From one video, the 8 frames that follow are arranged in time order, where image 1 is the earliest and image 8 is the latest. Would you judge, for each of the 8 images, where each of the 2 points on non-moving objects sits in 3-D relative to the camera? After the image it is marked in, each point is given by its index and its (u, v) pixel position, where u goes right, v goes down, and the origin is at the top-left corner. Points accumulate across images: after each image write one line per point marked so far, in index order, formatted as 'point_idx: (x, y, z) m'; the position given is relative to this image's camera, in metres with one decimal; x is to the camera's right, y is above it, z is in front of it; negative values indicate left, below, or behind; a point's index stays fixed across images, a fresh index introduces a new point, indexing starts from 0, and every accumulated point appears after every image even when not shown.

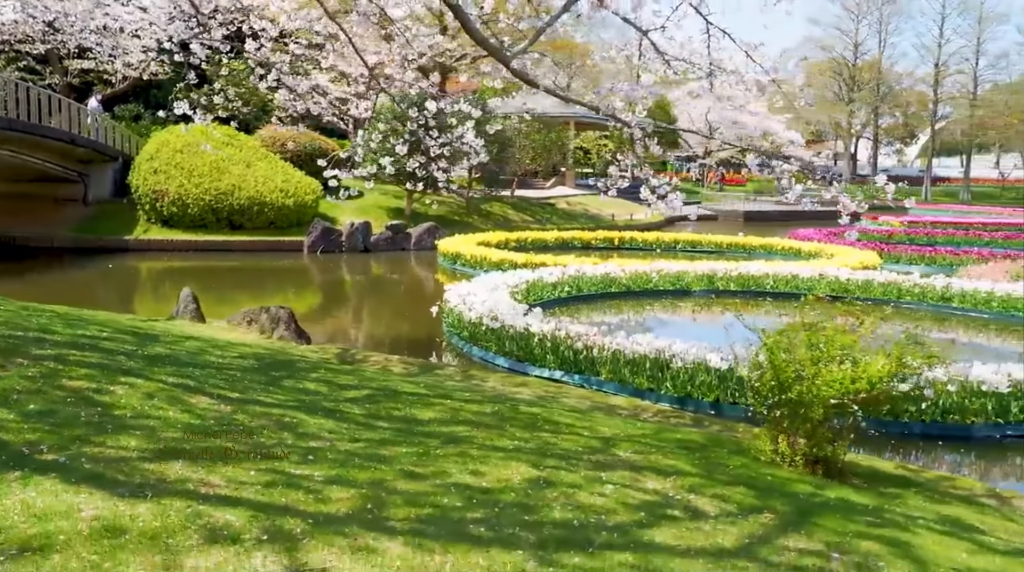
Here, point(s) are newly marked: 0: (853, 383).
0: (+1.6, -0.5, +4.9) m
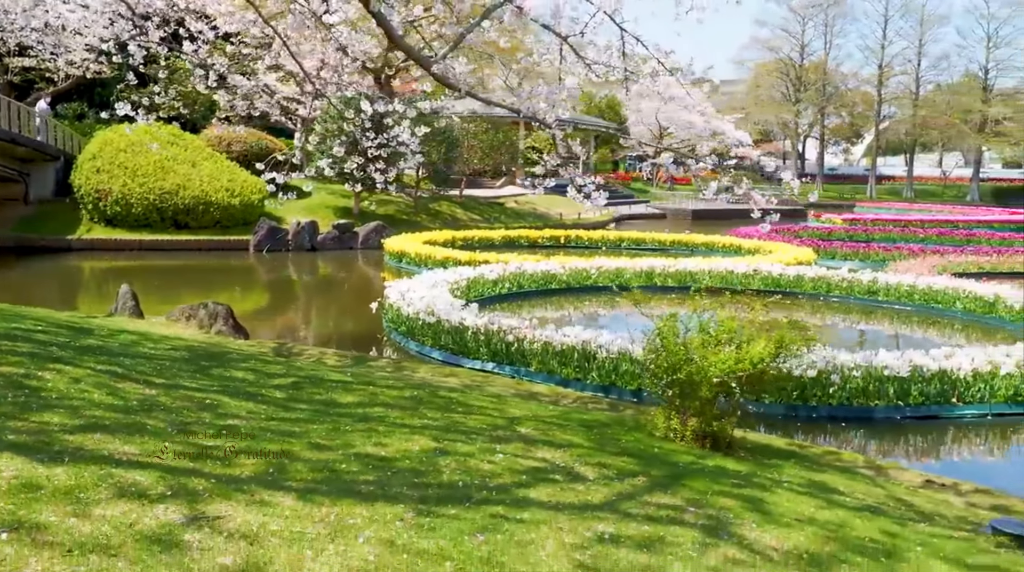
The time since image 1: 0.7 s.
0: (+1.1, -0.4, +5.4) m
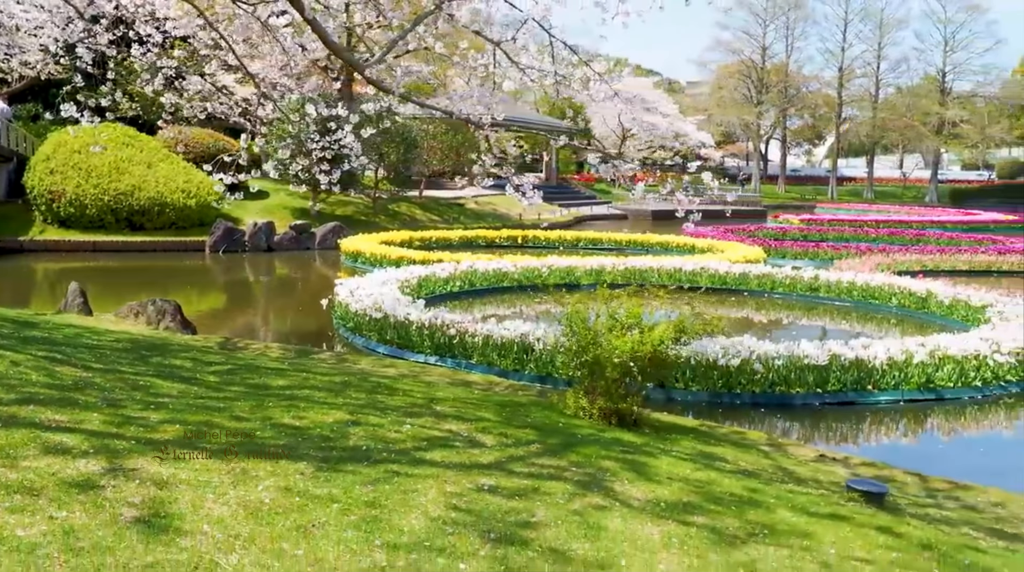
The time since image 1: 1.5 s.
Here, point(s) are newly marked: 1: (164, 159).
0: (+0.7, -0.3, +5.8) m
1: (-5.5, +2.0, +17.1) m
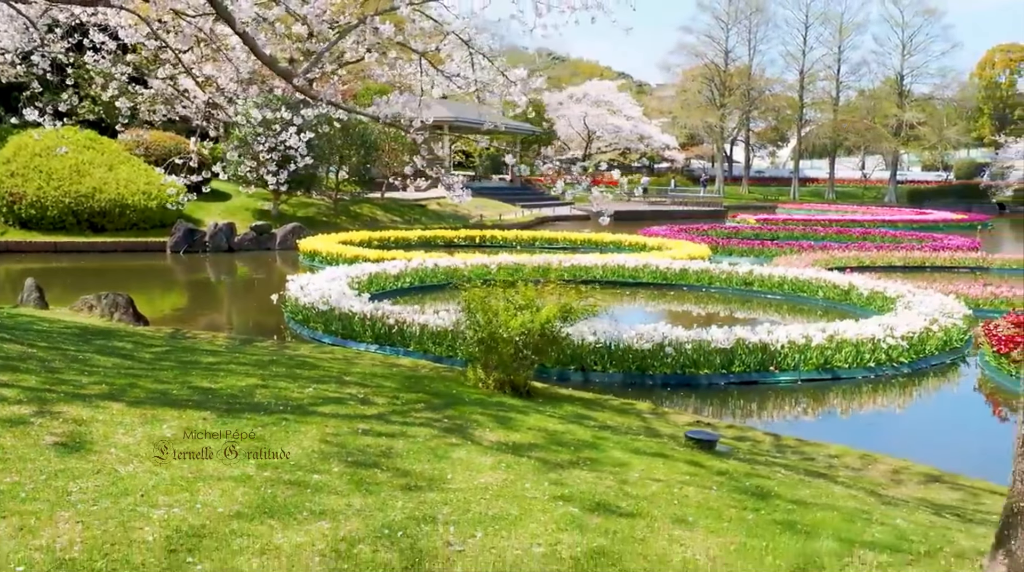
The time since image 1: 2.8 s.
0: (+0.1, -0.2, +6.6) m
1: (-6.4, +2.1, +17.7) m
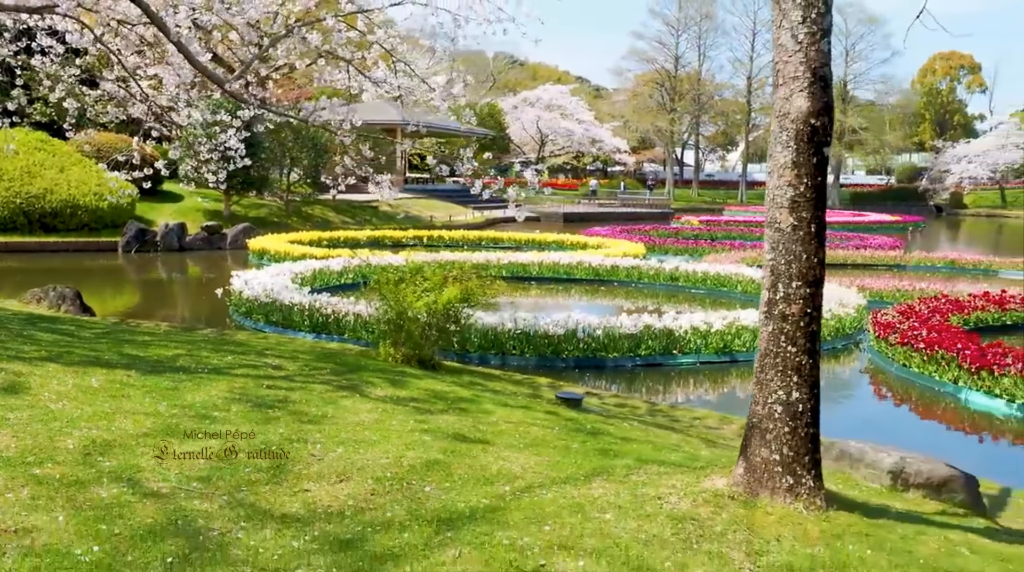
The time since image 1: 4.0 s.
0: (-0.6, -0.1, +7.4) m
1: (-7.5, +2.1, +18.2) m
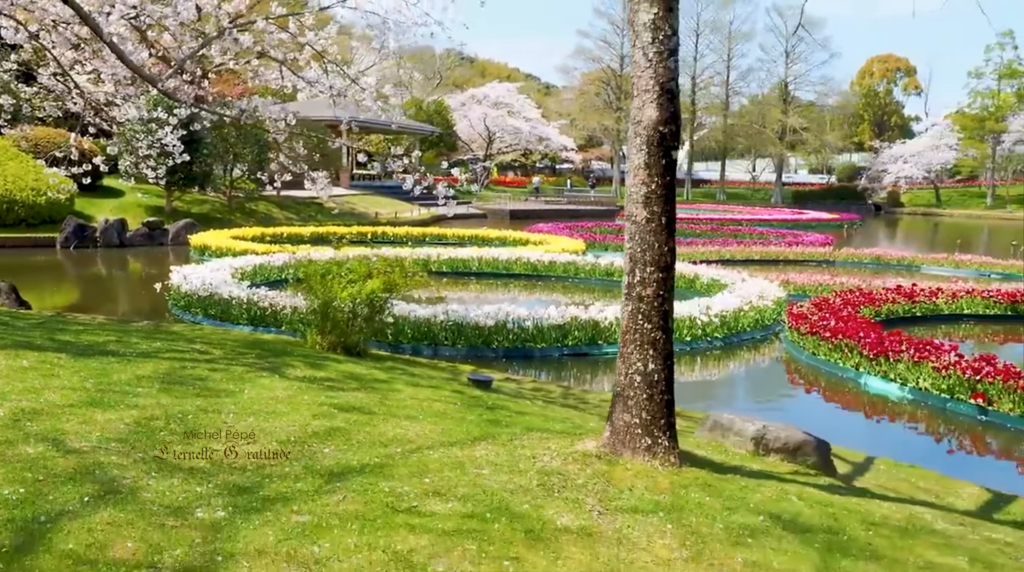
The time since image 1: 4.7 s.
0: (-1.1, -0.1, +7.8) m
1: (-8.6, +2.2, +18.3) m
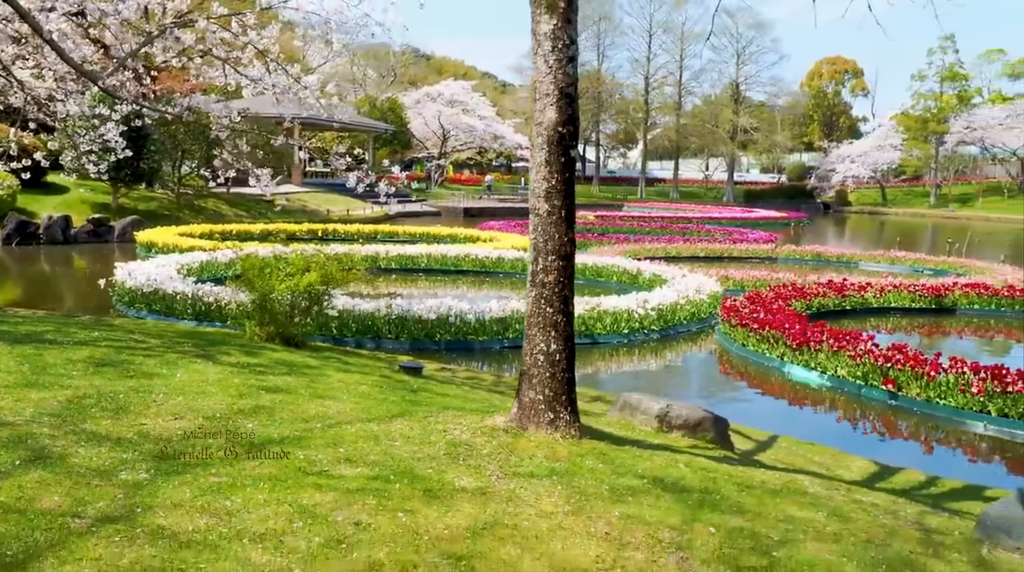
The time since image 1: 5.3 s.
0: (-1.6, 0.0, +8.1) m
1: (-9.5, +2.3, +18.2) m
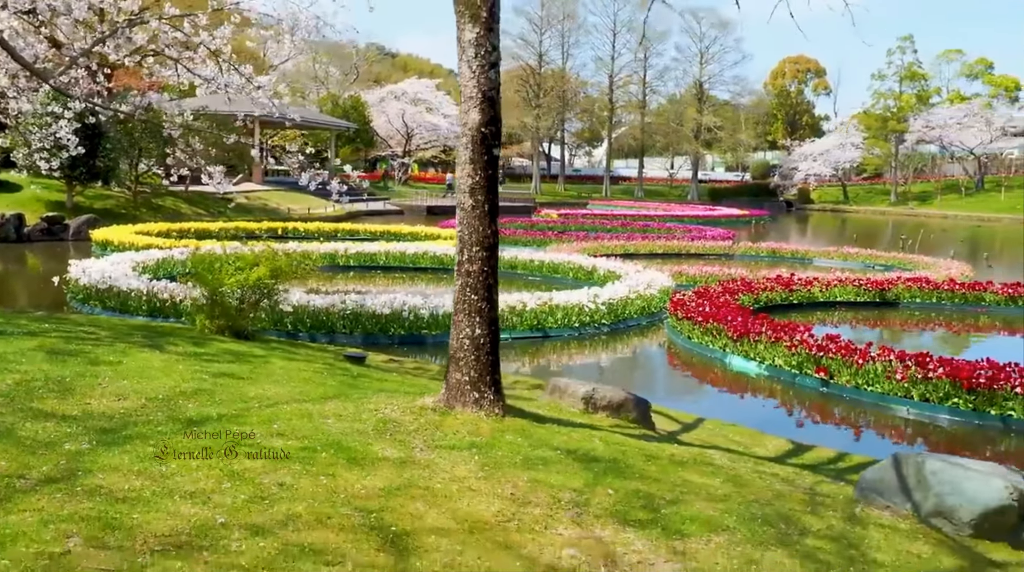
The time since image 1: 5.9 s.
0: (-2.1, 0.0, +8.3) m
1: (-10.2, +2.3, +18.2) m
